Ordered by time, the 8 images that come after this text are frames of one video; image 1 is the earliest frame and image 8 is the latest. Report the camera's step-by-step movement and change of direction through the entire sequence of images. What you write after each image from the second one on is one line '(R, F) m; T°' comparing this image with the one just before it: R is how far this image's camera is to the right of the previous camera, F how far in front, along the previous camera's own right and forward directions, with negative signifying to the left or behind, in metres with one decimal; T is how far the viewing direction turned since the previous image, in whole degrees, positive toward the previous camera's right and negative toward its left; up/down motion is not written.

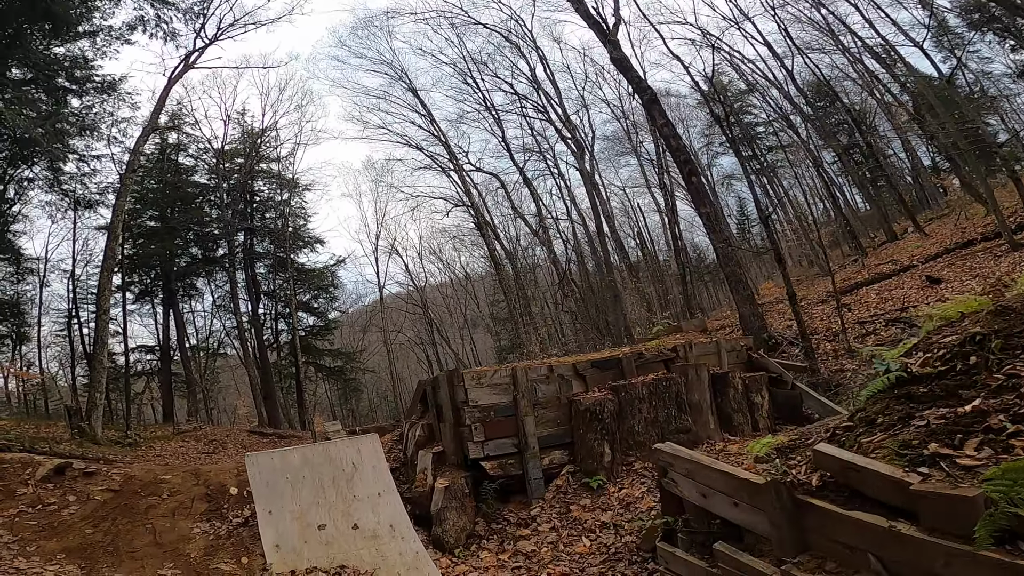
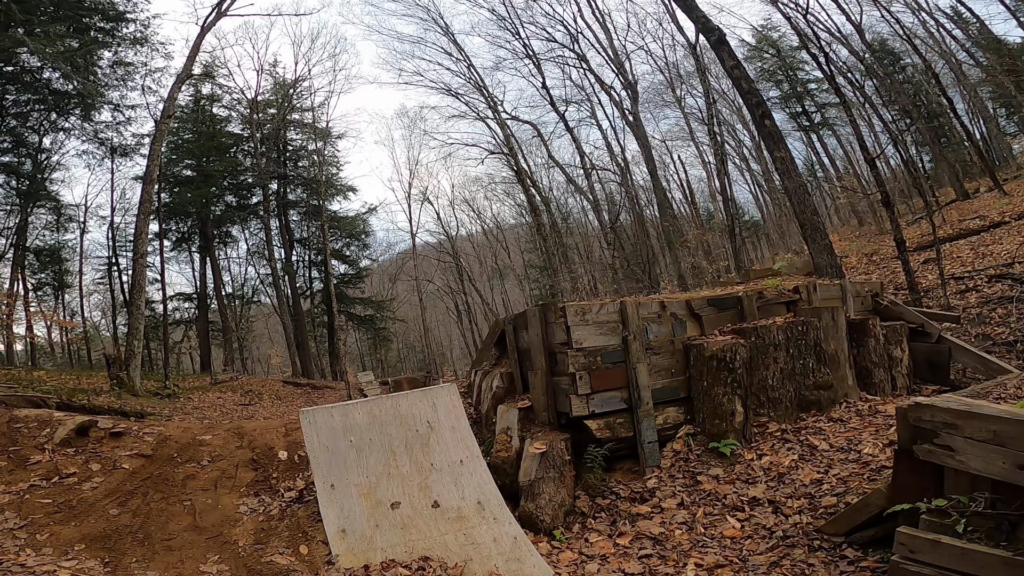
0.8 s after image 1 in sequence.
(-0.6, +0.9) m; -3°
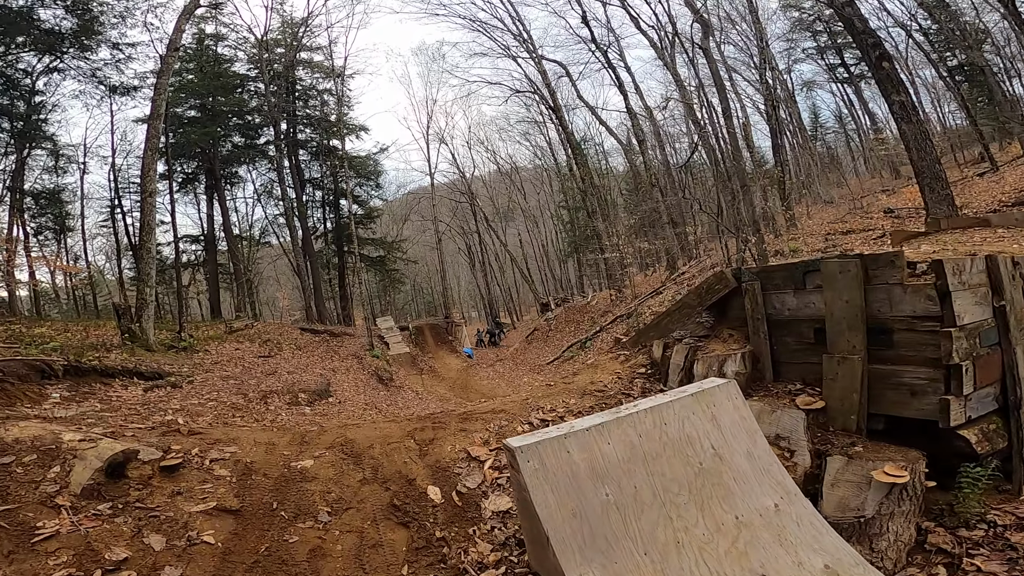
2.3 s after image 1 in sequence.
(-1.5, +1.6) m; 0°
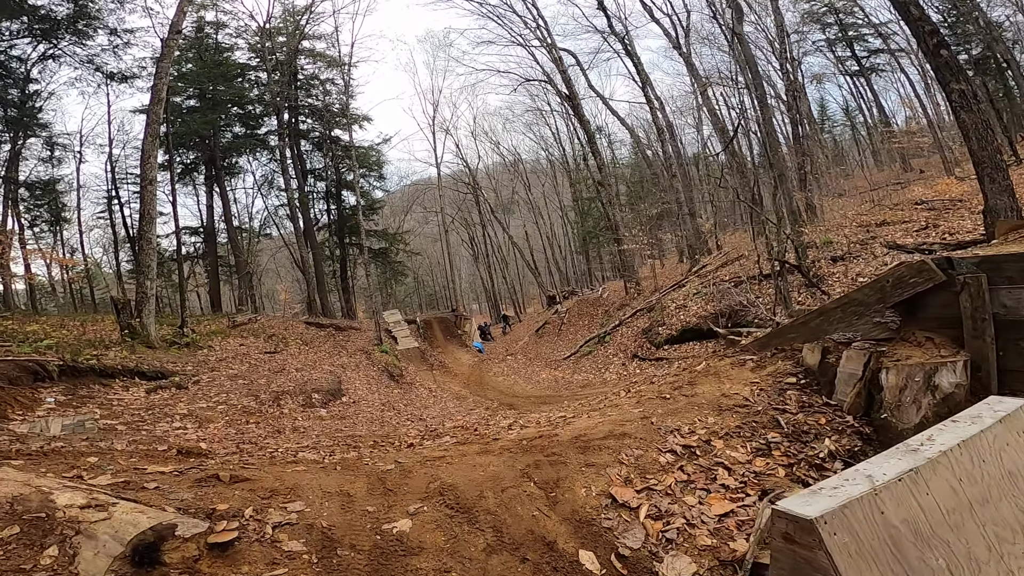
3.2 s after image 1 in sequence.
(-0.7, +0.8) m; 0°
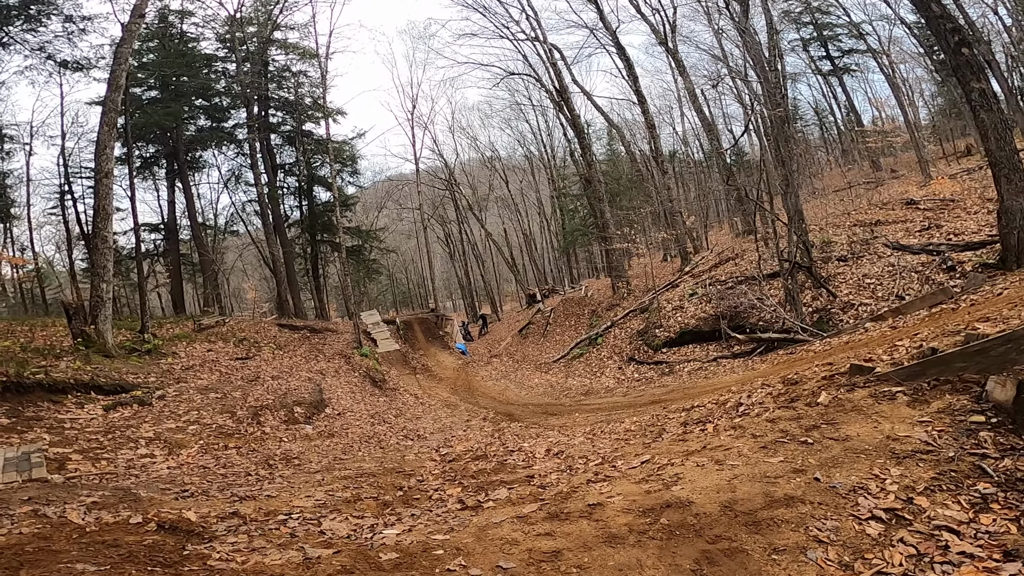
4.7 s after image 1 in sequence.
(-0.6, +0.8) m; +3°
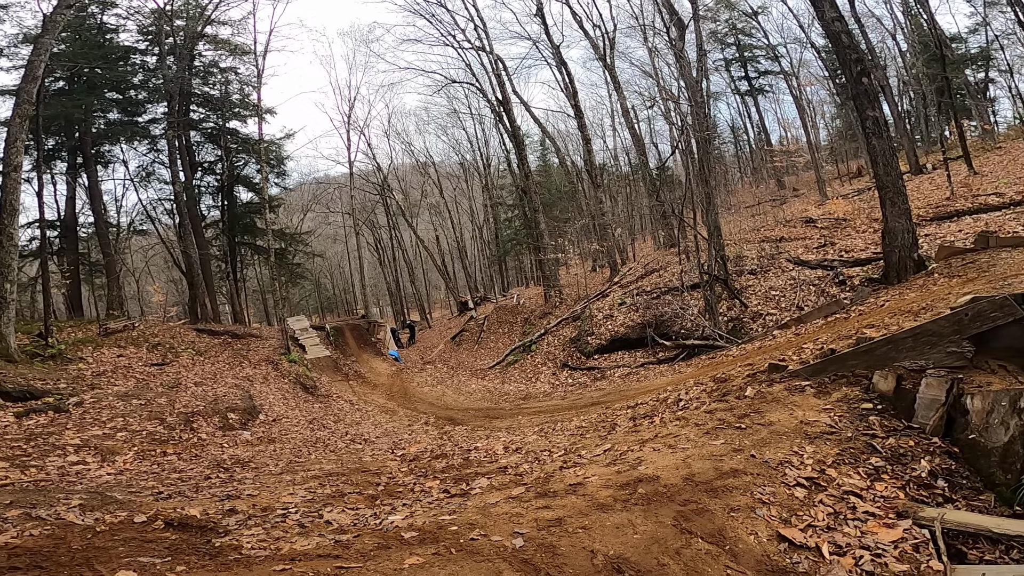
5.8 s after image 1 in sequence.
(-0.4, -0.3) m; +8°
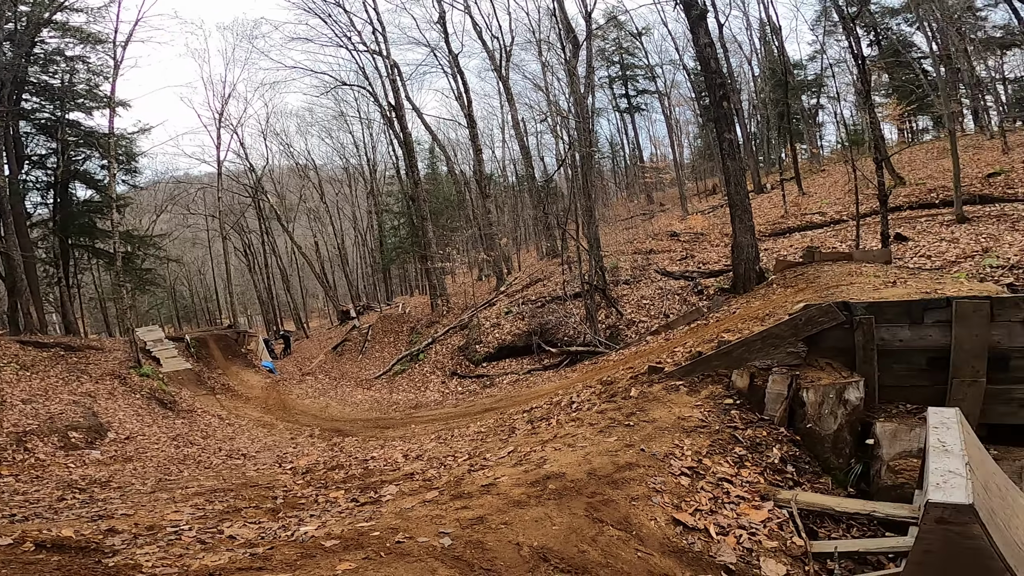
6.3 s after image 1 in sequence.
(-0.2, -0.1) m; +13°
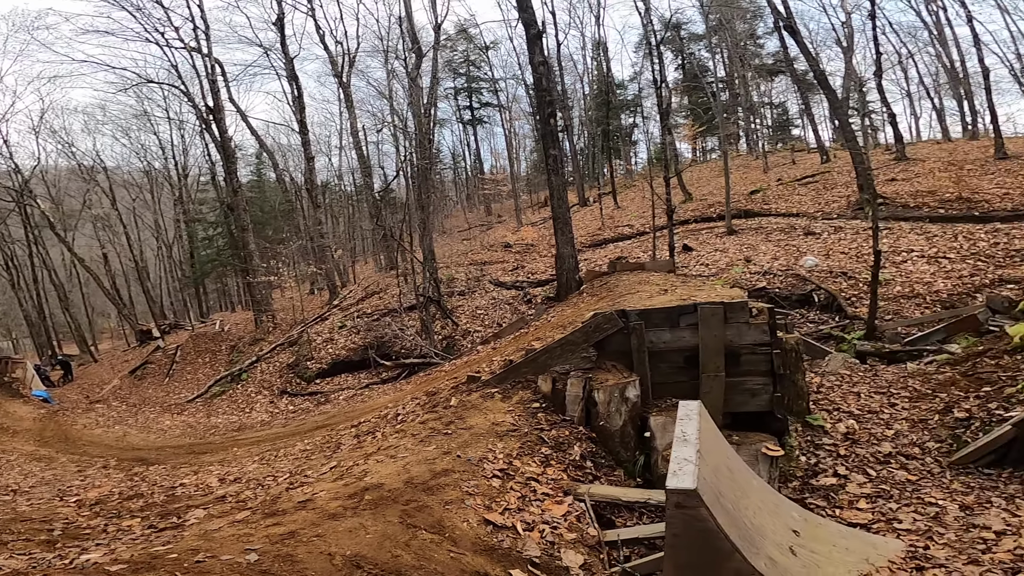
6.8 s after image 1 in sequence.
(+0.2, -0.1) m; +17°
